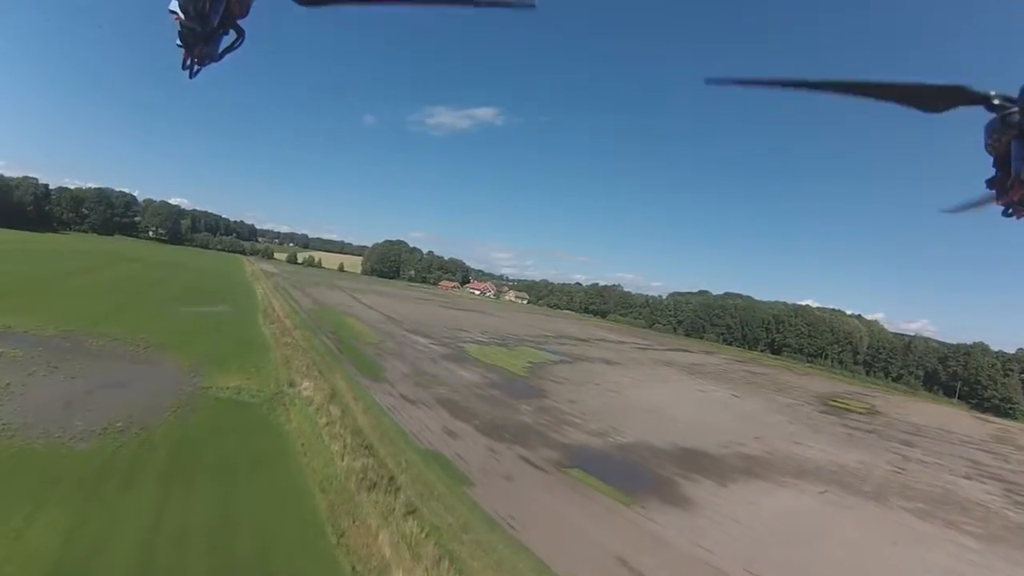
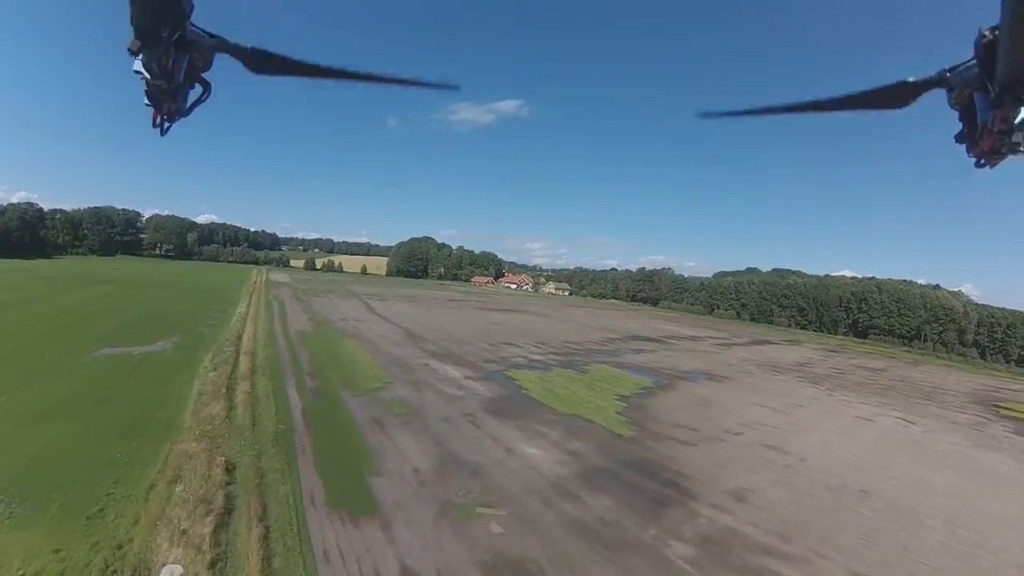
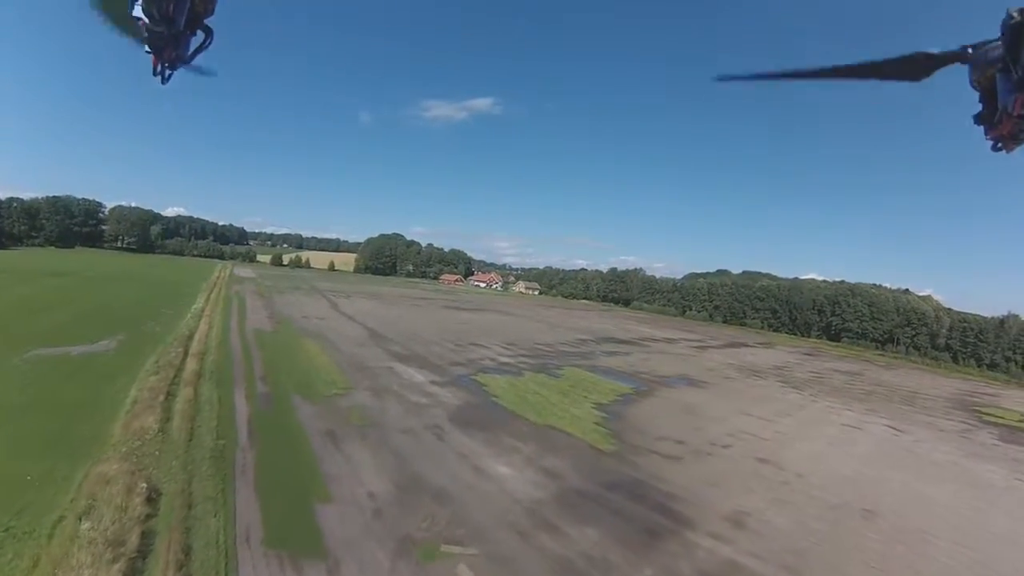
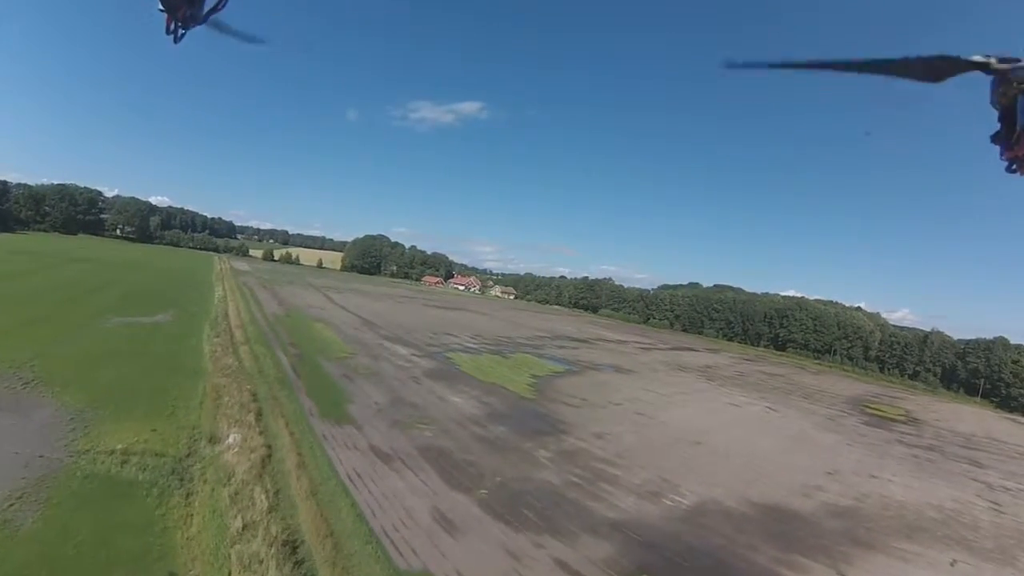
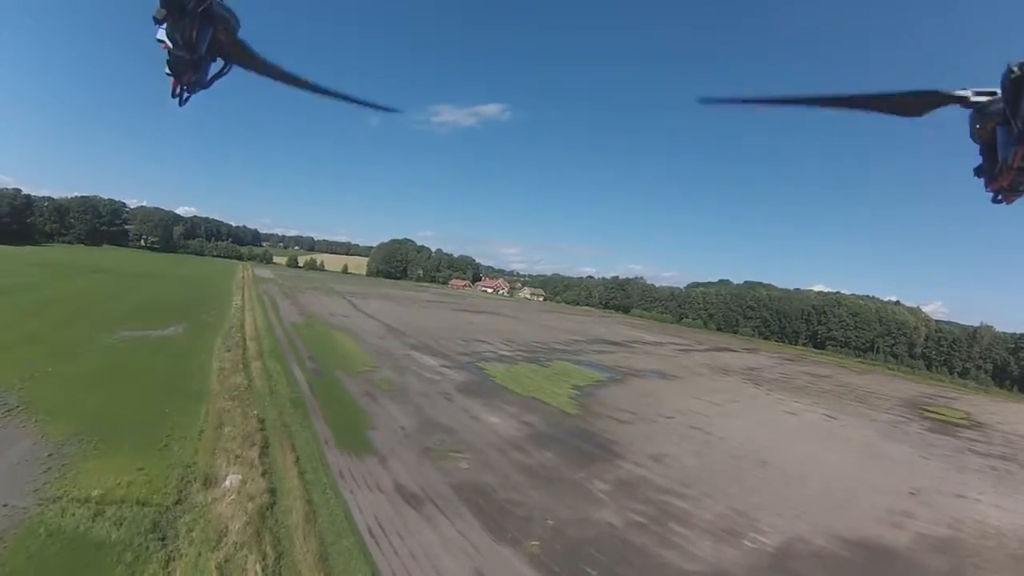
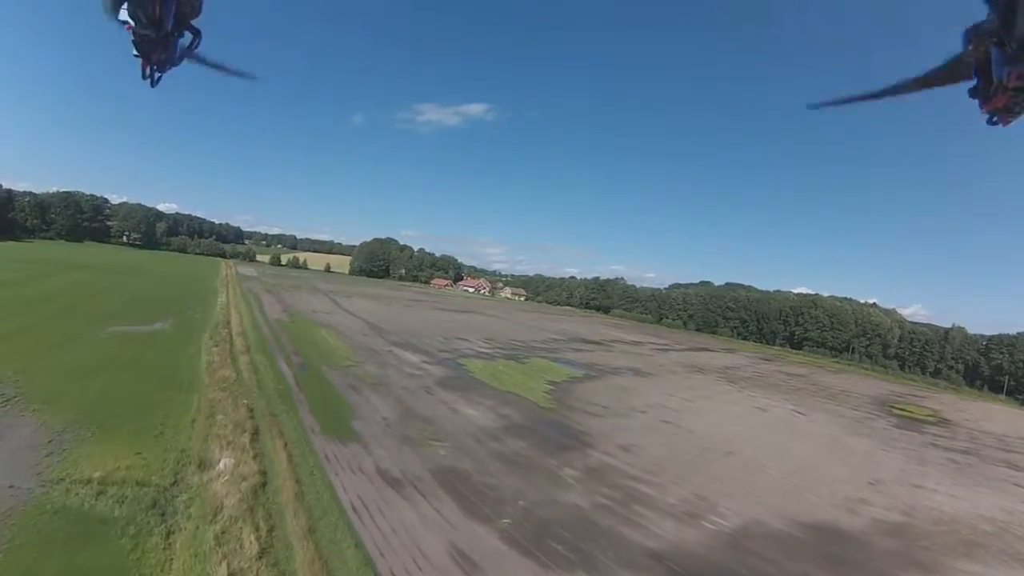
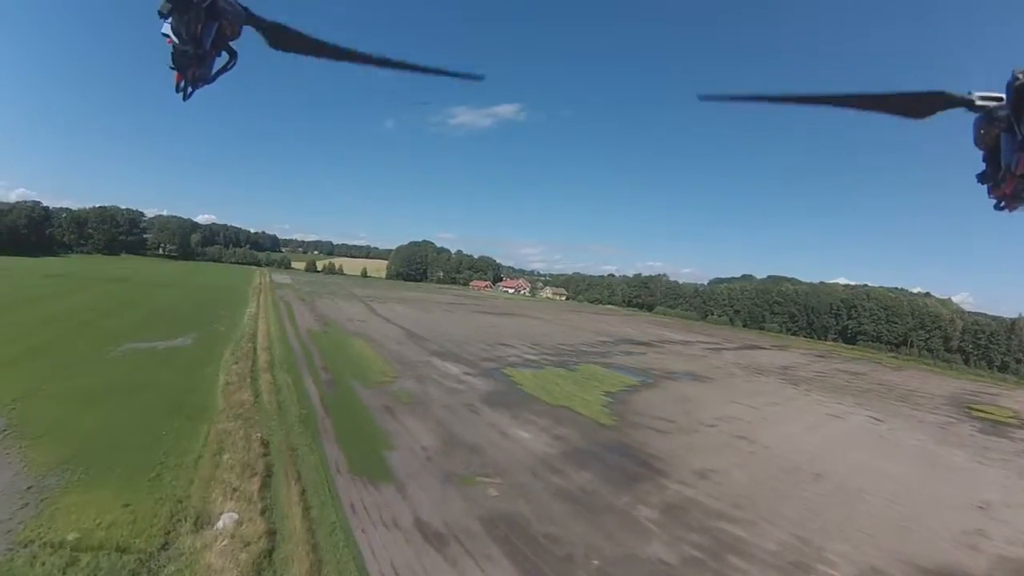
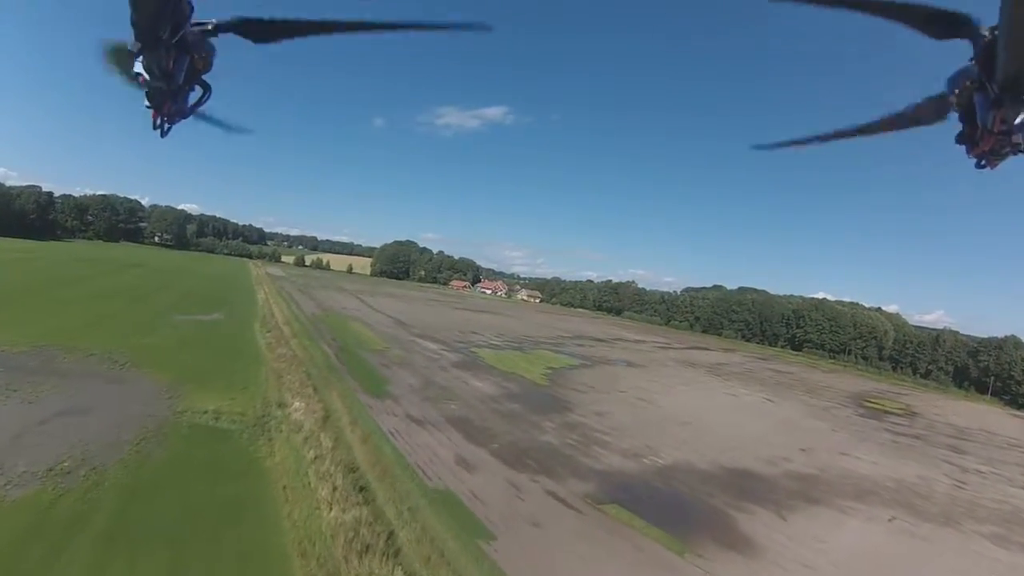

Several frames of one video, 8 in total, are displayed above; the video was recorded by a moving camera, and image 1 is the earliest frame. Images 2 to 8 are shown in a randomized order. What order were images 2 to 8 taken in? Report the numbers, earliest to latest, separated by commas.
8, 4, 6, 5, 7, 2, 3
